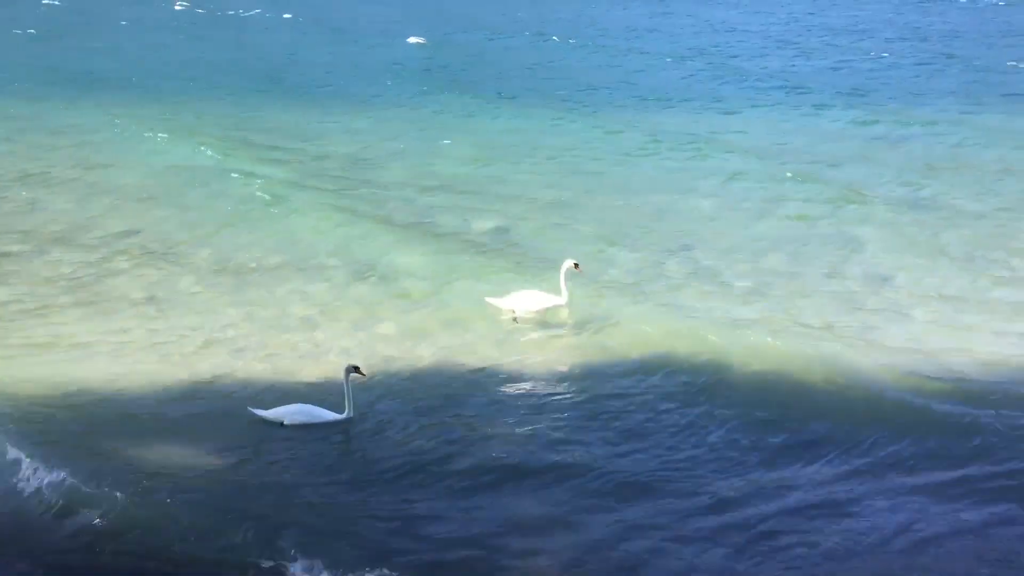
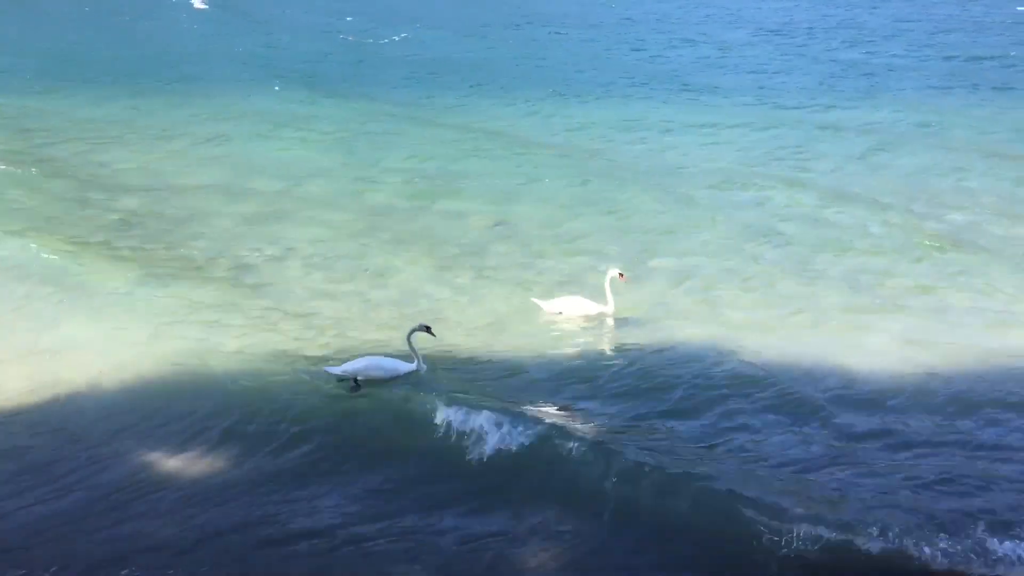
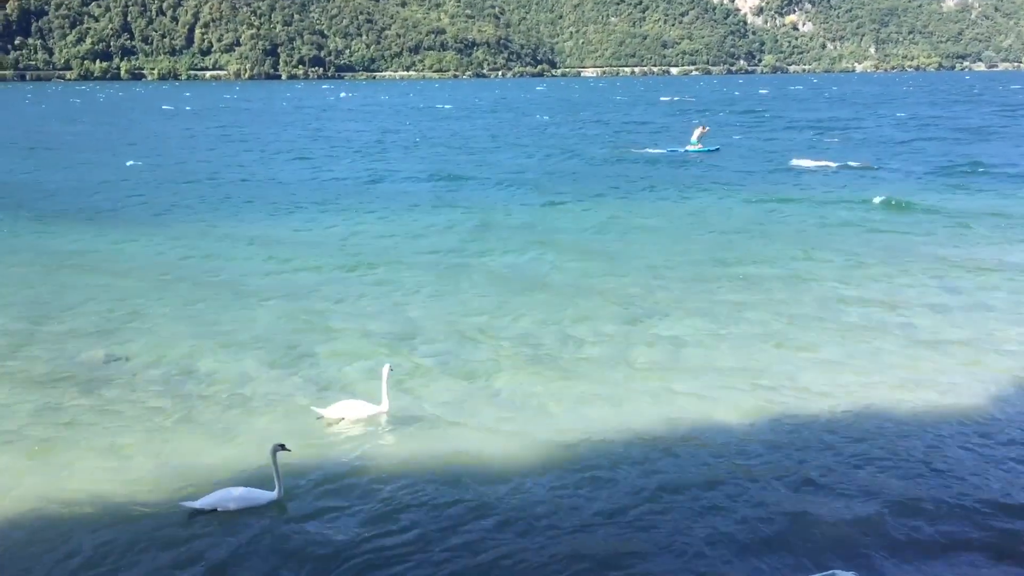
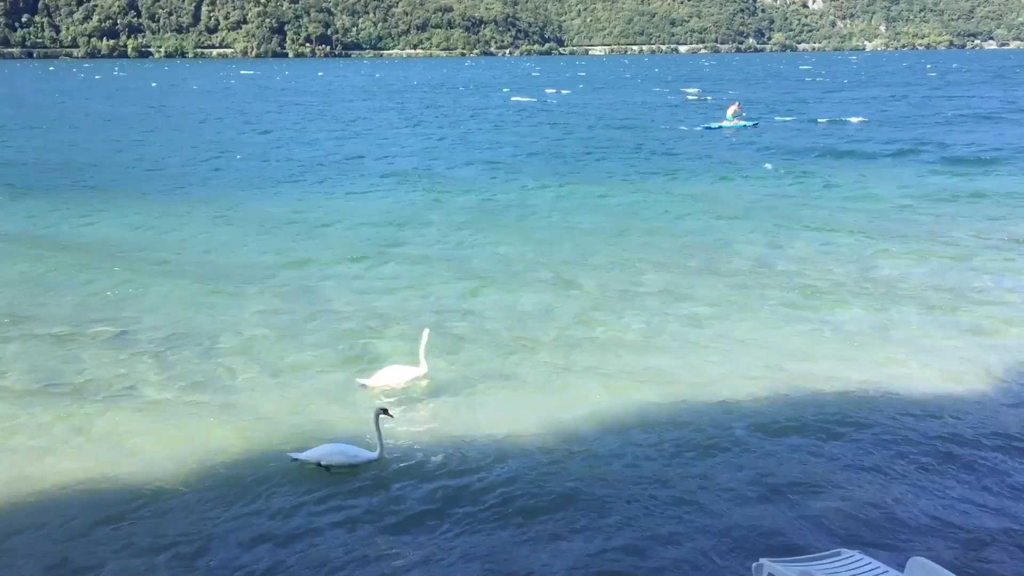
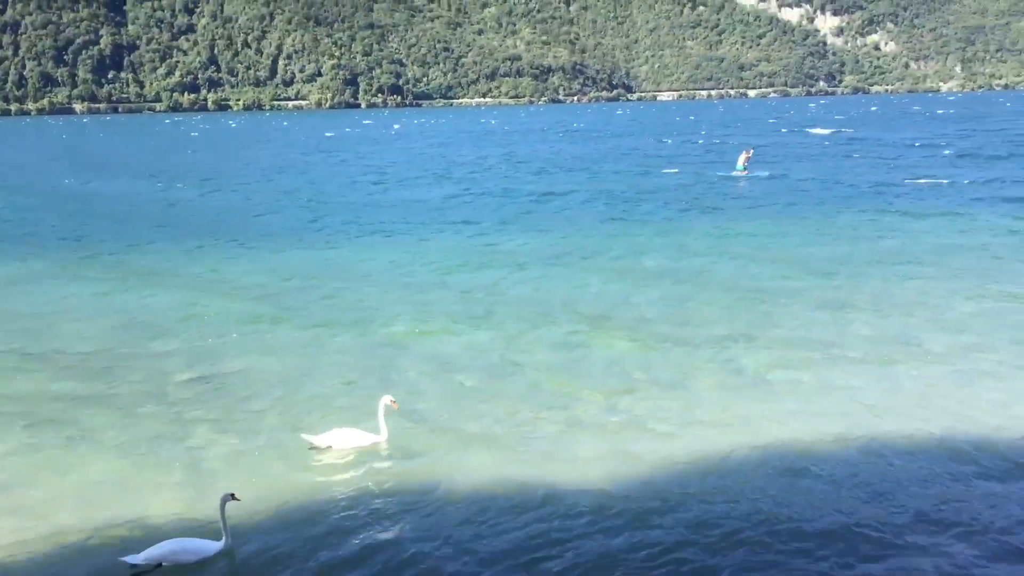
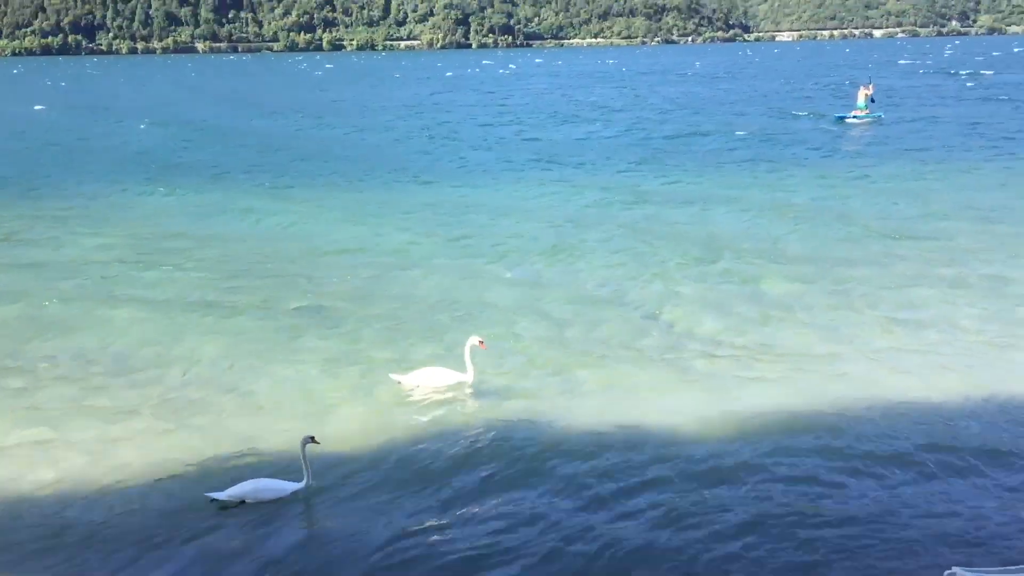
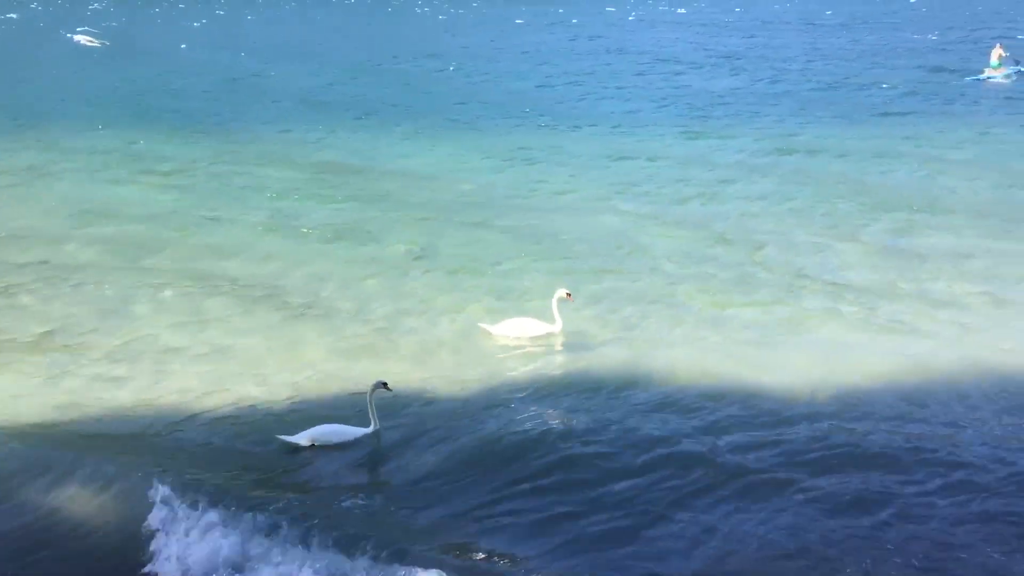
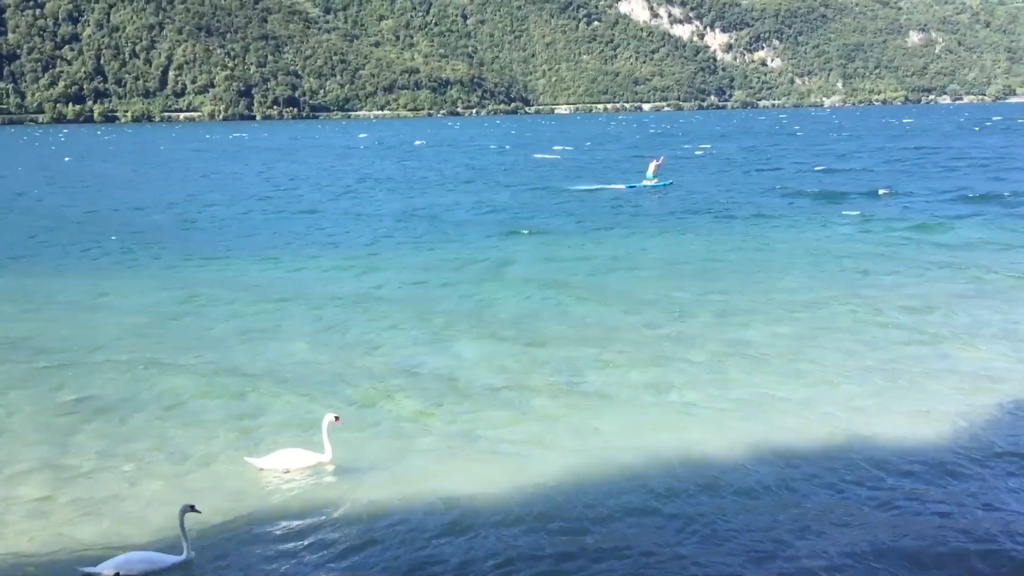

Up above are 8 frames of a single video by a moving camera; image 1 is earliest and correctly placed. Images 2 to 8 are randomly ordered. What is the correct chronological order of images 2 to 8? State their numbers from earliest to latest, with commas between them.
2, 7, 6, 5, 8, 3, 4
